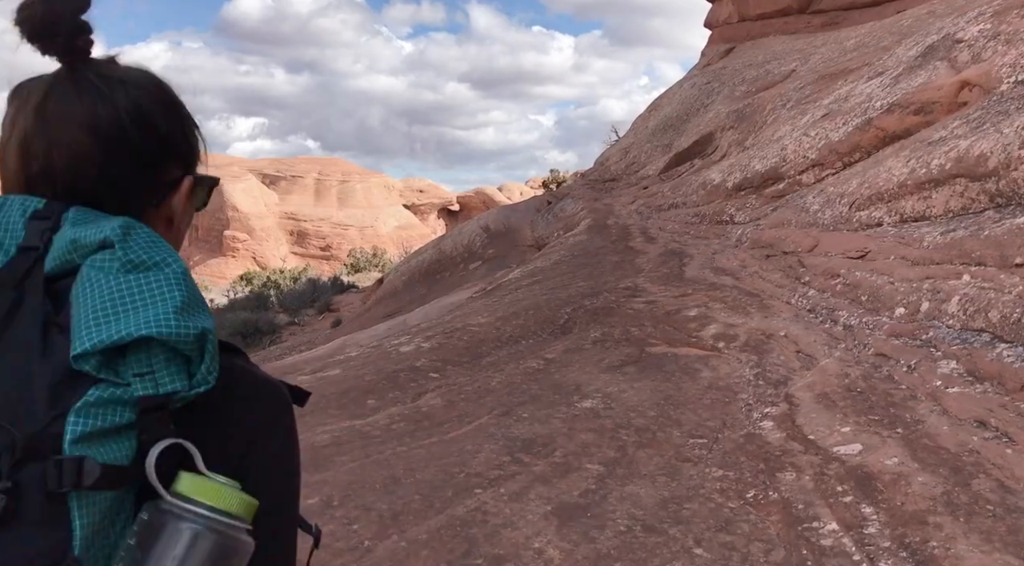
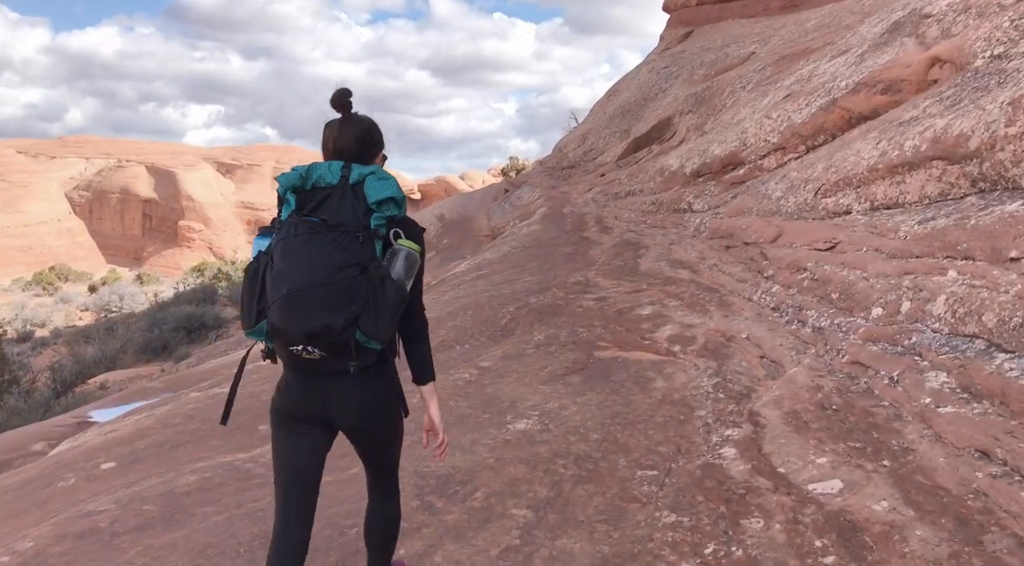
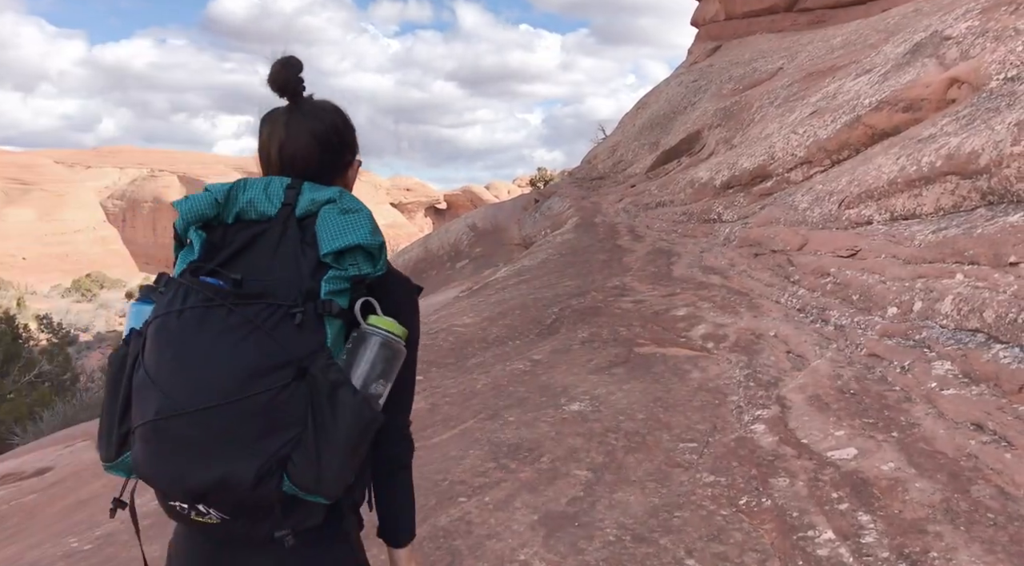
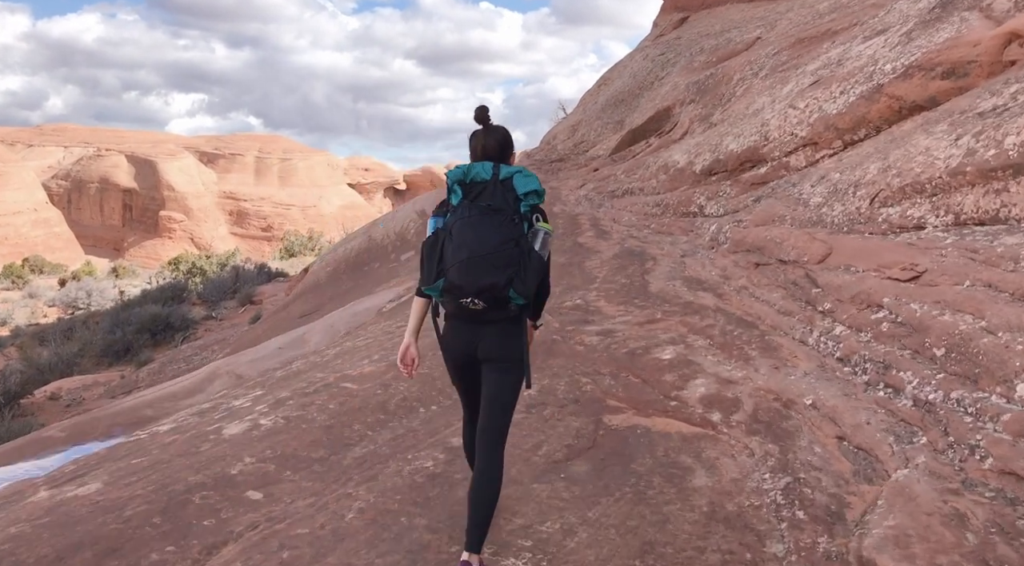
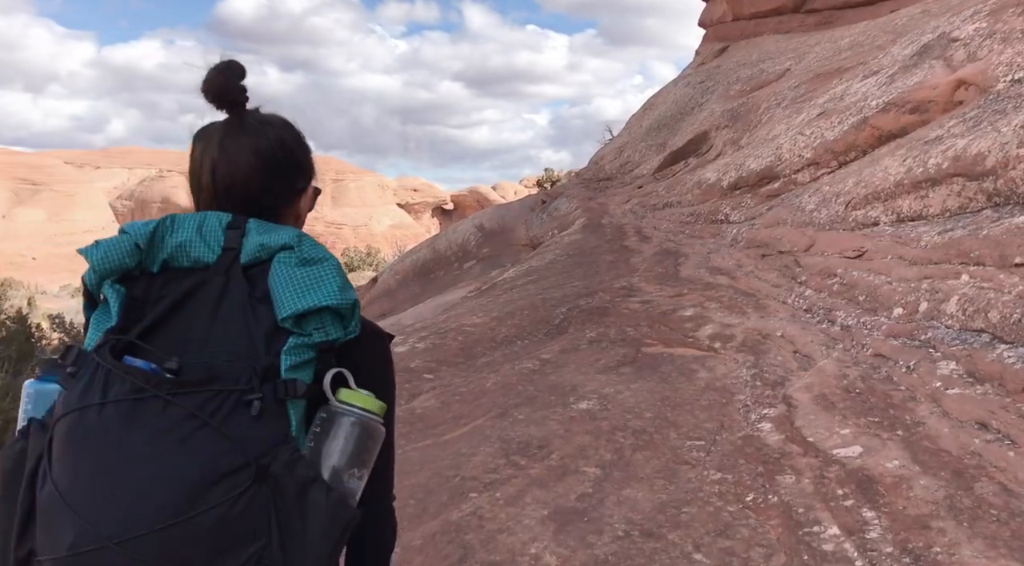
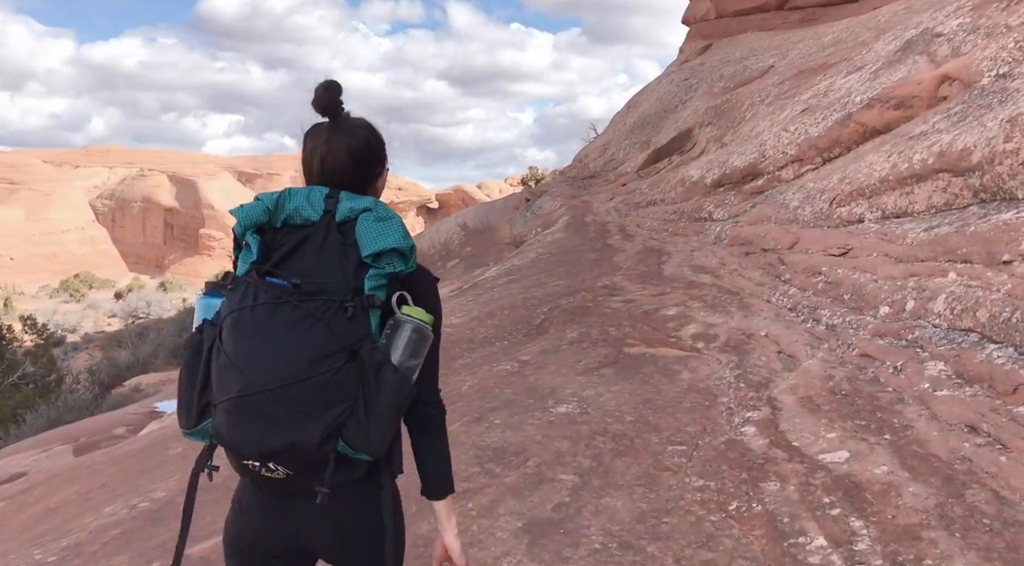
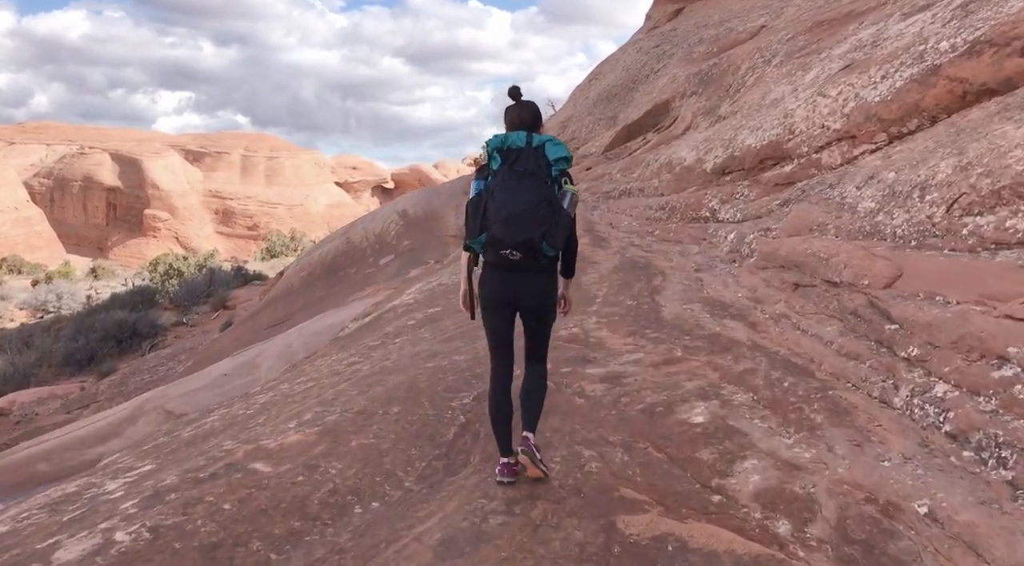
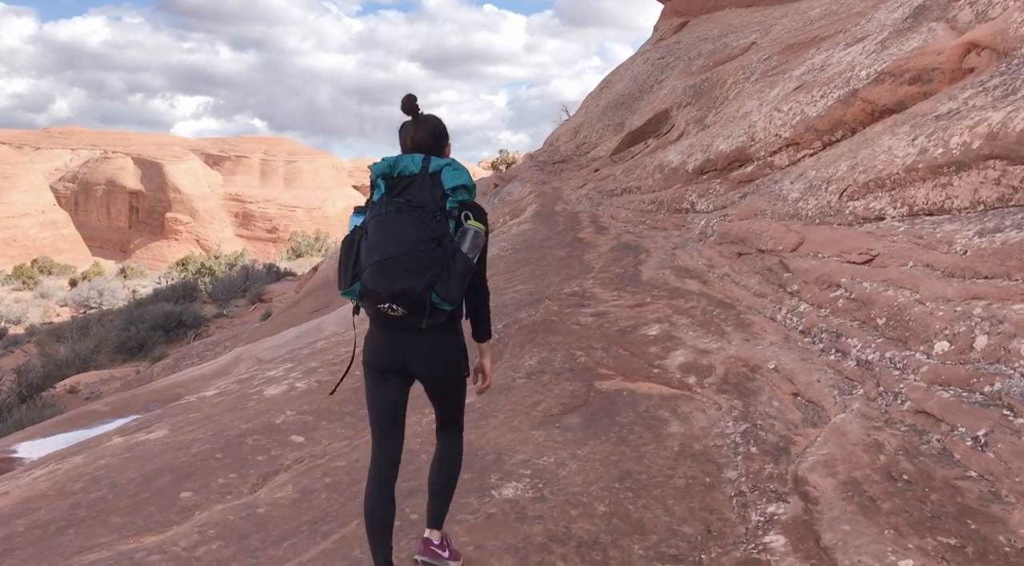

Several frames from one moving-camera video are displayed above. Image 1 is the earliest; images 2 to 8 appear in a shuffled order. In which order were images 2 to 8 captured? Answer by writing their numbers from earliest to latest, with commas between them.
5, 3, 6, 2, 8, 4, 7
